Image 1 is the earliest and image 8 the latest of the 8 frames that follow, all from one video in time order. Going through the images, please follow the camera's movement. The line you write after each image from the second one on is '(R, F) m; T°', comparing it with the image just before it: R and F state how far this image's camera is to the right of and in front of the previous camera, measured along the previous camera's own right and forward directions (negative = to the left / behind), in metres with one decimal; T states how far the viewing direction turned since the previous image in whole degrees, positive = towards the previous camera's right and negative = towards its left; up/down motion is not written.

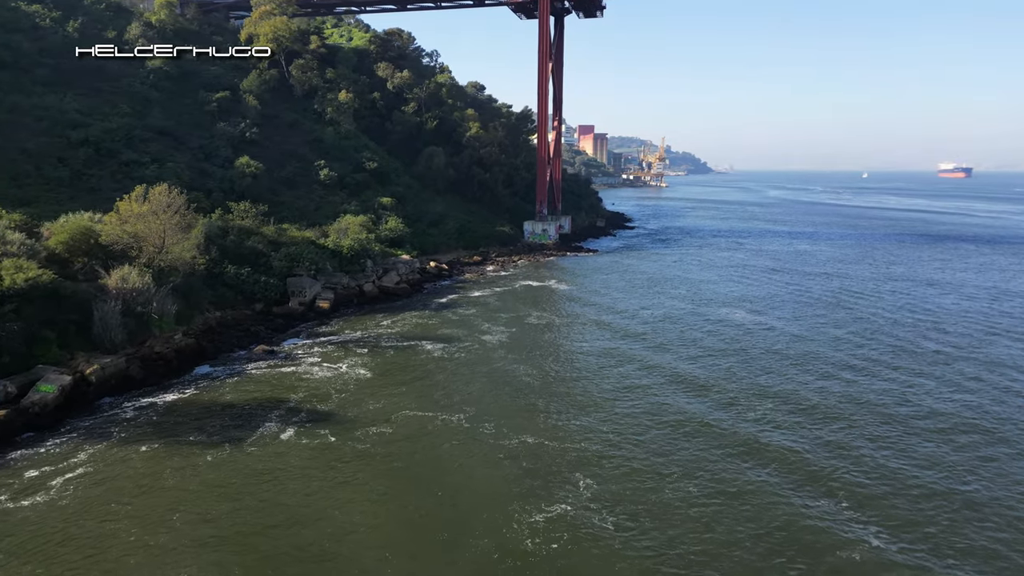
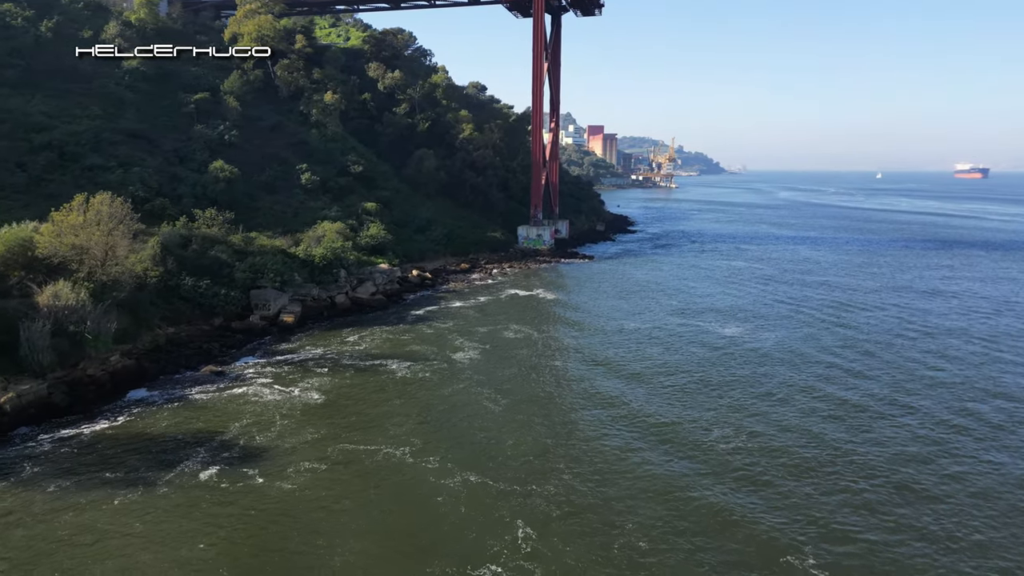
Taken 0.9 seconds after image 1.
(+1.5, +1.9) m; -1°
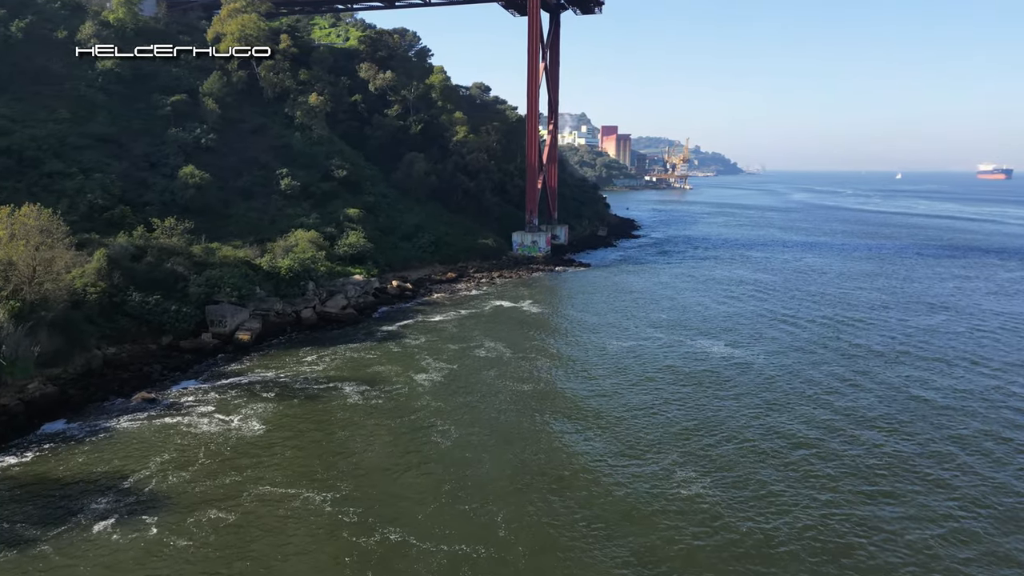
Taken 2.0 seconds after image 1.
(+1.8, +2.2) m; -1°
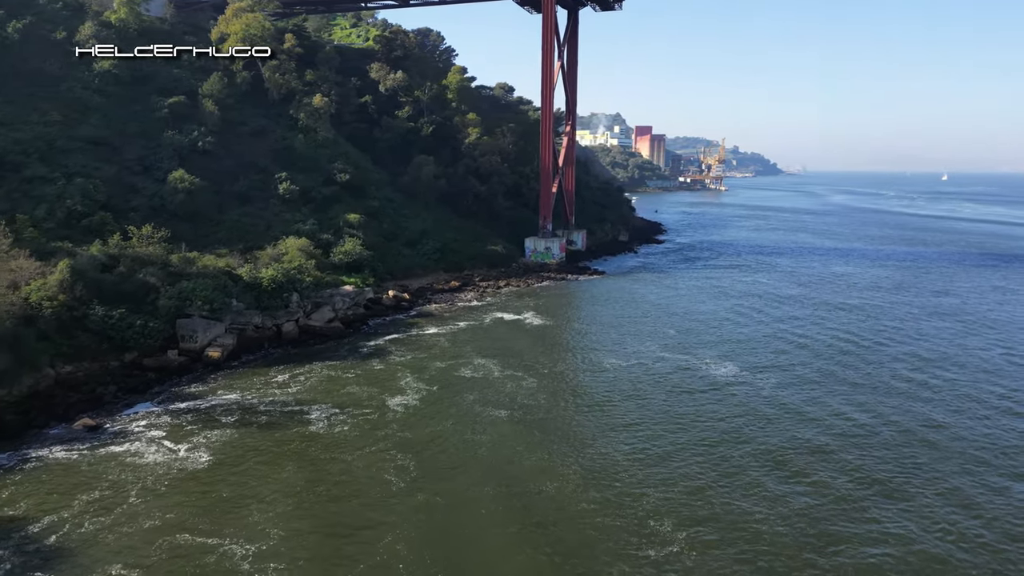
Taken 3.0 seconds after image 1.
(+1.8, +2.2) m; -3°
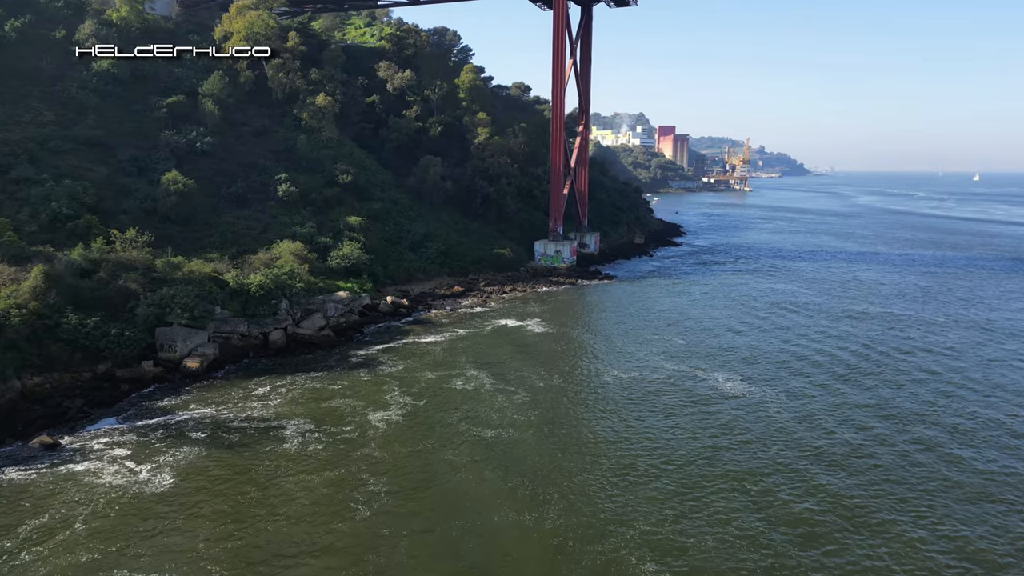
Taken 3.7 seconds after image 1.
(+1.1, +1.6) m; -2°
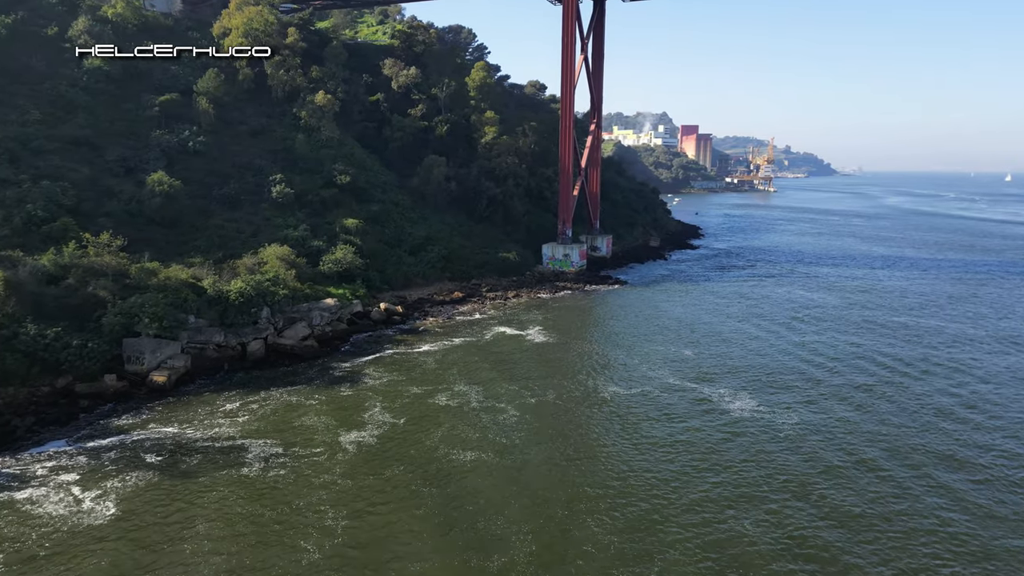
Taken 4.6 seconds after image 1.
(+1.1, +2.0) m; -2°
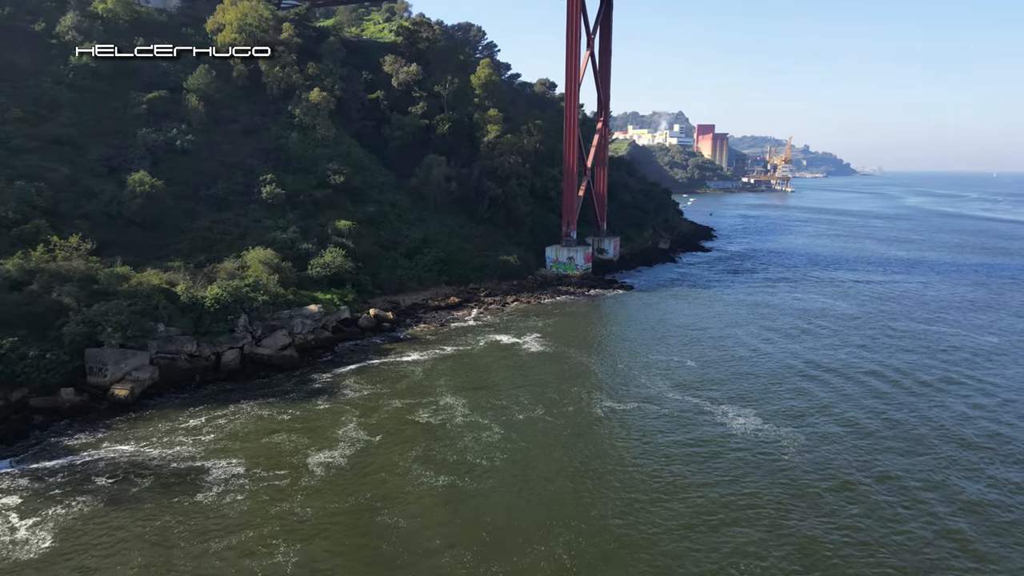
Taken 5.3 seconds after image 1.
(+0.9, +1.8) m; -1°
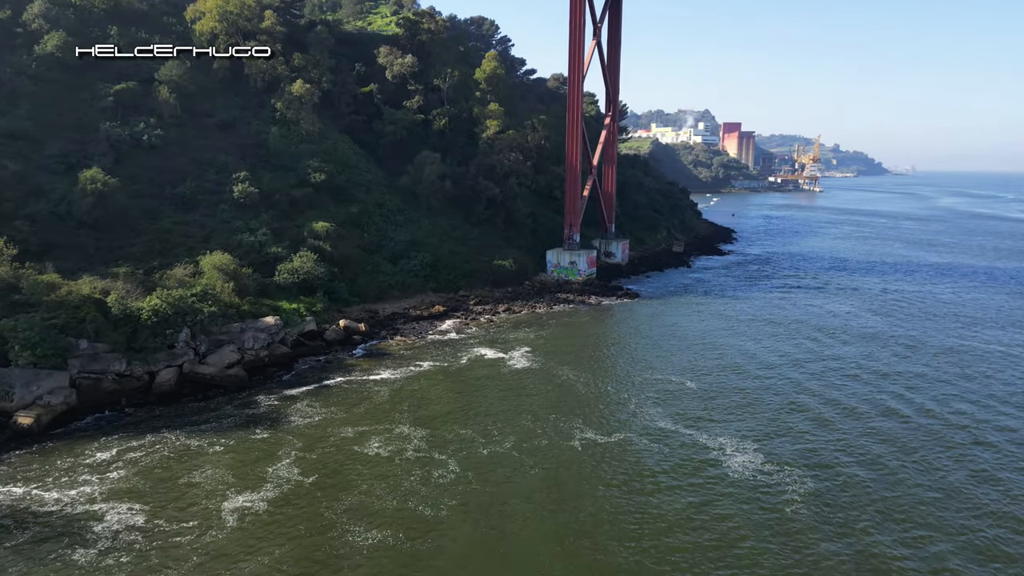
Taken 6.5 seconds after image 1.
(+1.7, +3.4) m; -2°
